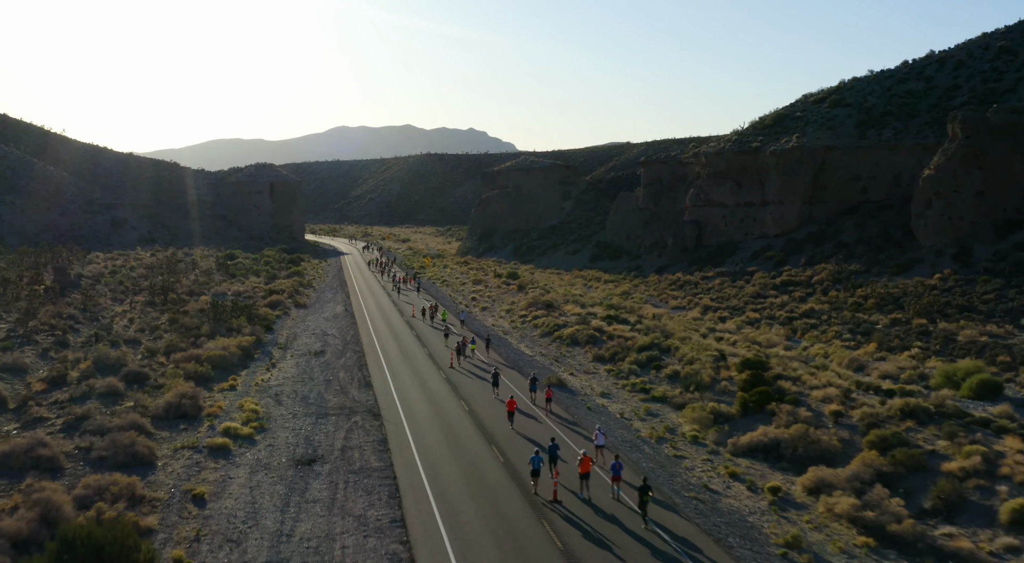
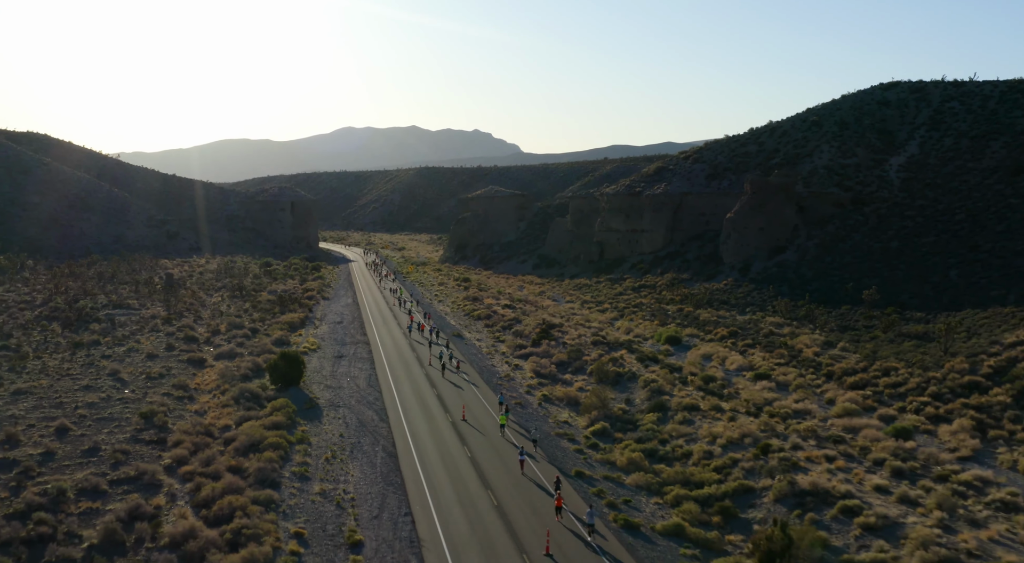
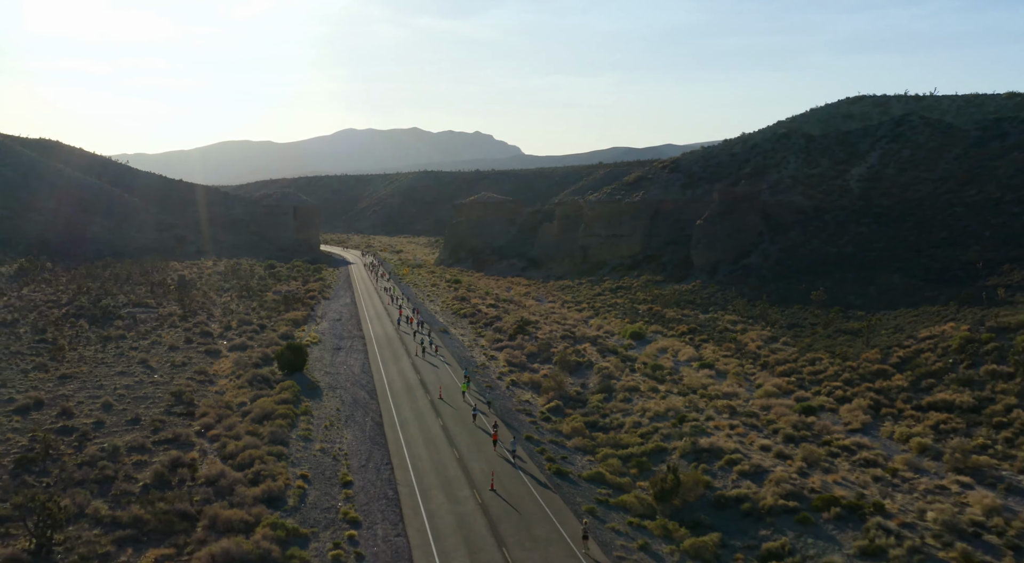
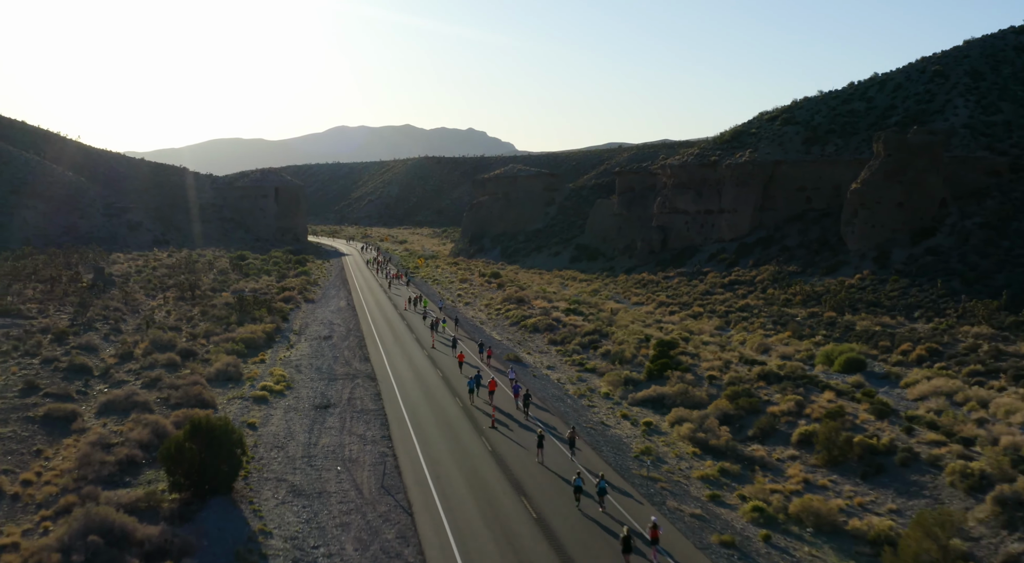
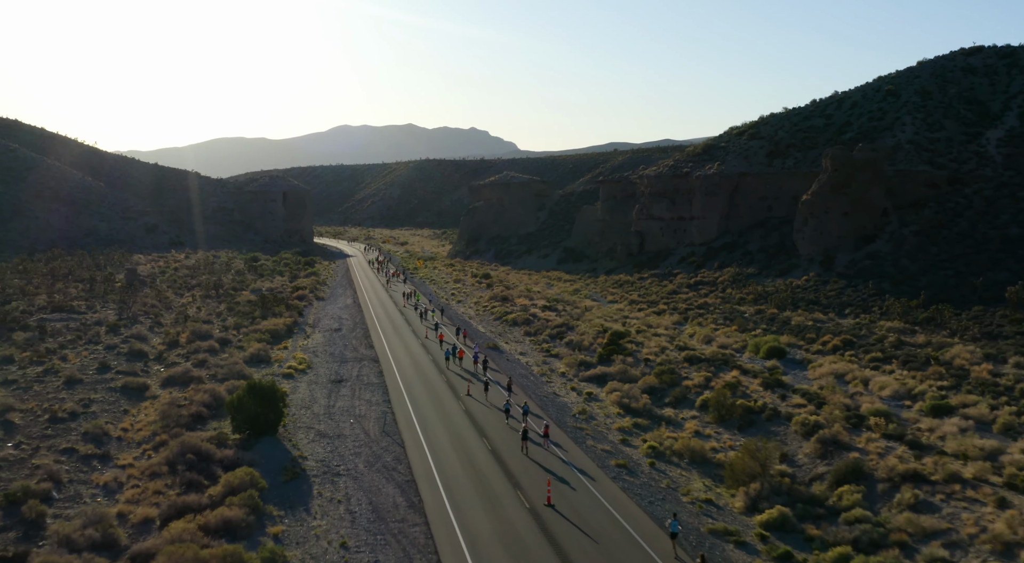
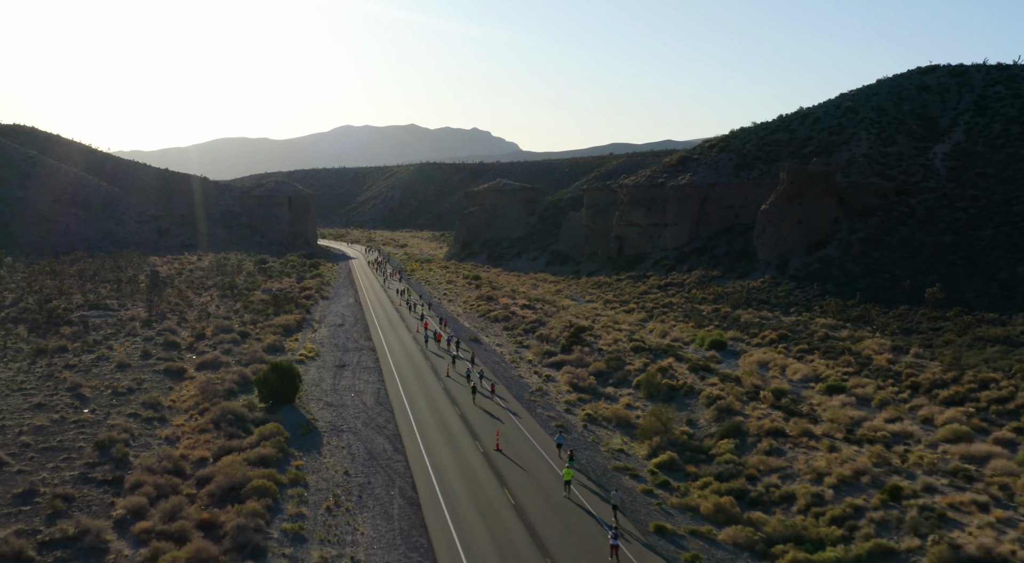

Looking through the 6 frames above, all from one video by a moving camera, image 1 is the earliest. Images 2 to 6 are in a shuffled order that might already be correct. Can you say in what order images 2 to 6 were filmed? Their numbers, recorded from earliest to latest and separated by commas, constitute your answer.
4, 5, 6, 2, 3
